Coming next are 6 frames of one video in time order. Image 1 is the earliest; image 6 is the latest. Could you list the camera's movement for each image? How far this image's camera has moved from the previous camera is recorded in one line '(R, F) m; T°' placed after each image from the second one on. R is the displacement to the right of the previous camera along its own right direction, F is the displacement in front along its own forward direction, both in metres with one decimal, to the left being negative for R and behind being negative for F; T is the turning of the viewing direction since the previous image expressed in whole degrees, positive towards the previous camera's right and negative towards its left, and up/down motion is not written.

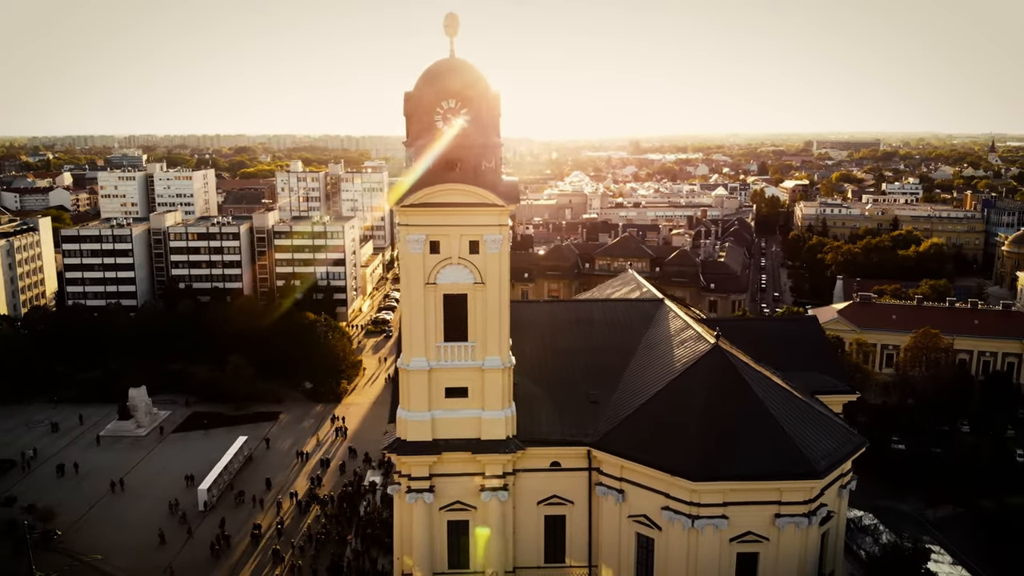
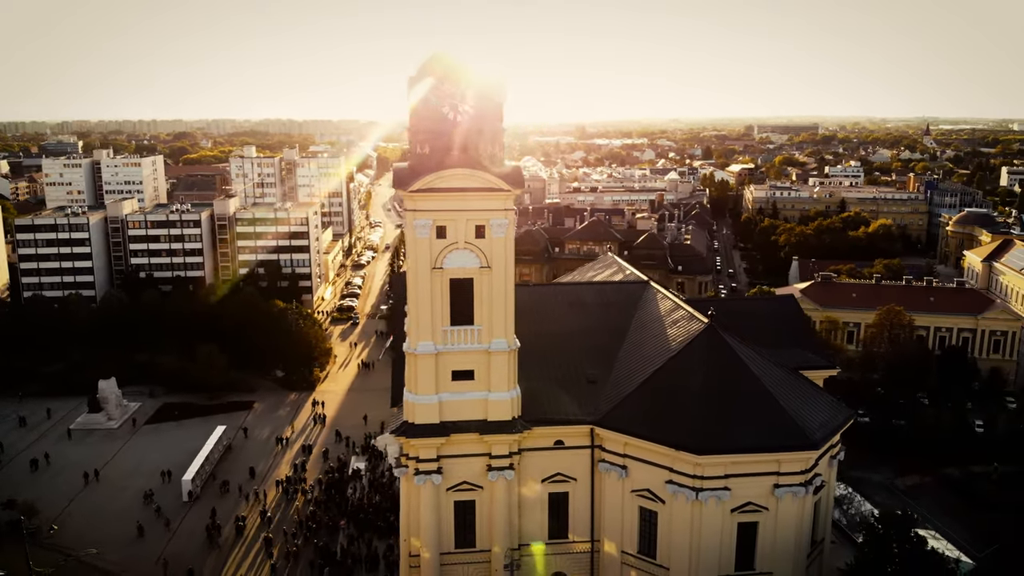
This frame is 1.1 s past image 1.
(-2.3, -0.5) m; +4°
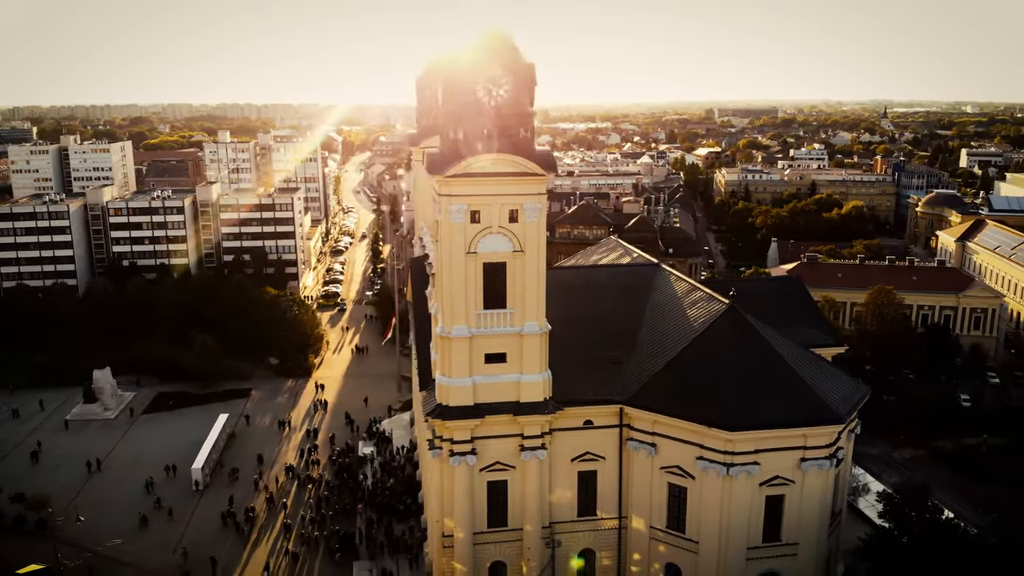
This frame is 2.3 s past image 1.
(-2.8, -0.4) m; +3°
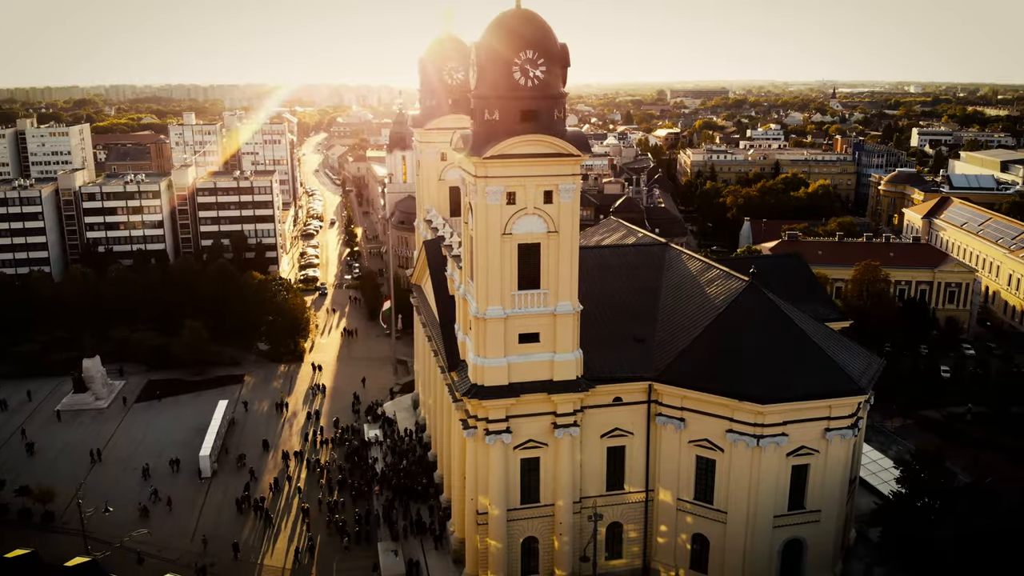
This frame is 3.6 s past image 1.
(-3.3, -0.3) m; +3°
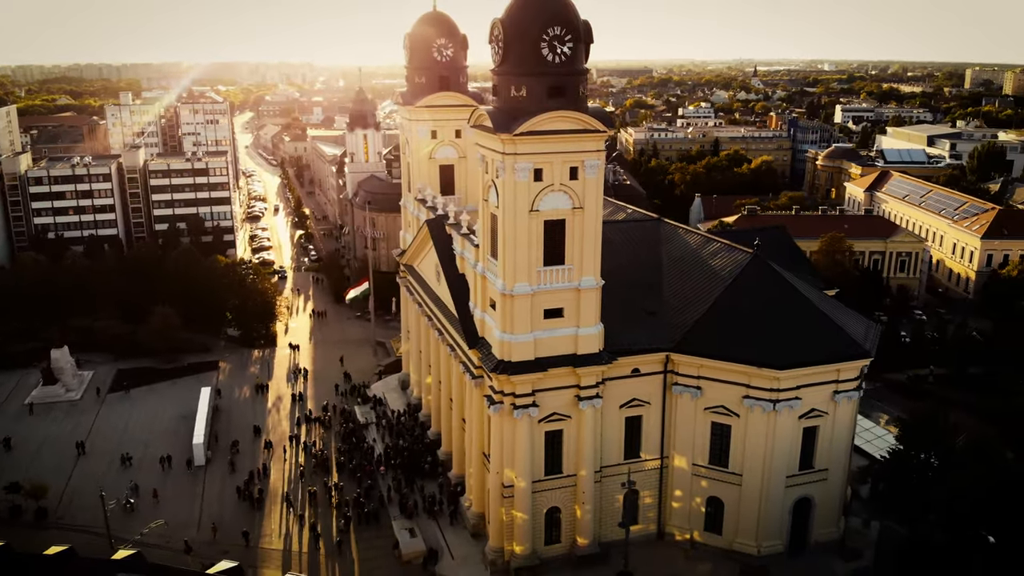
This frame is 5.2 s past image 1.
(-4.1, -0.3) m; +5°
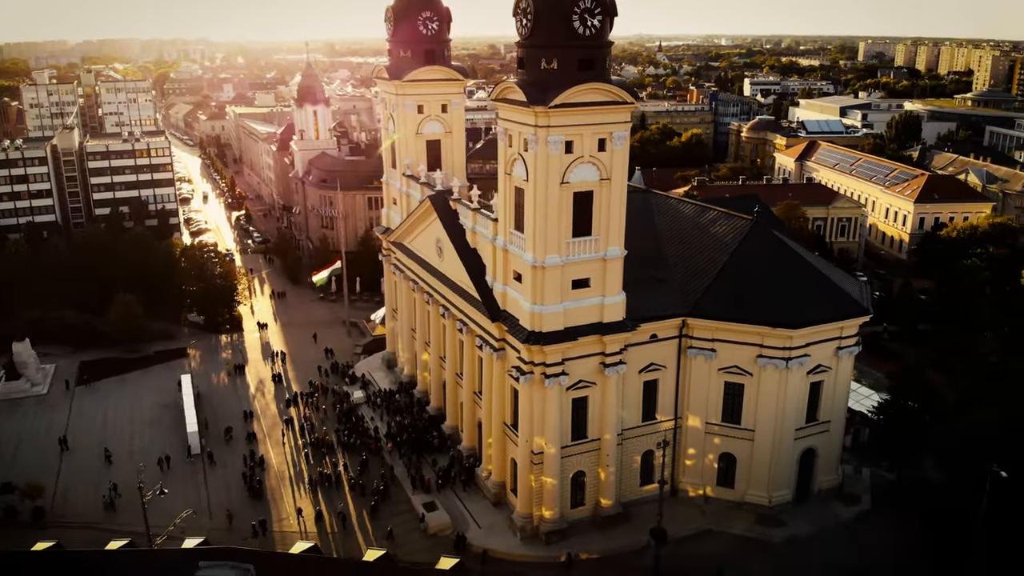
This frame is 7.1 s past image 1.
(-5.1, -0.4) m; +6°
